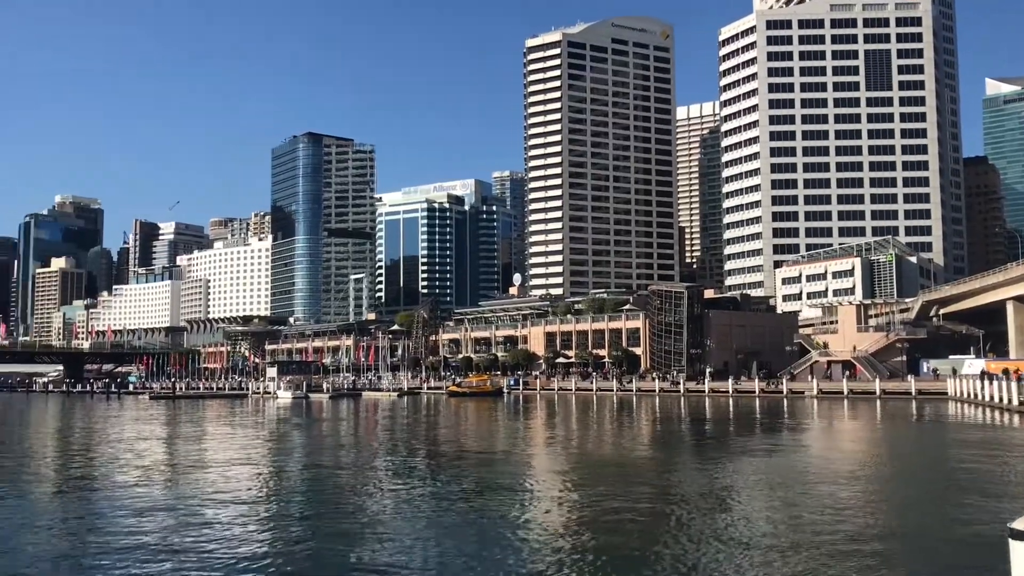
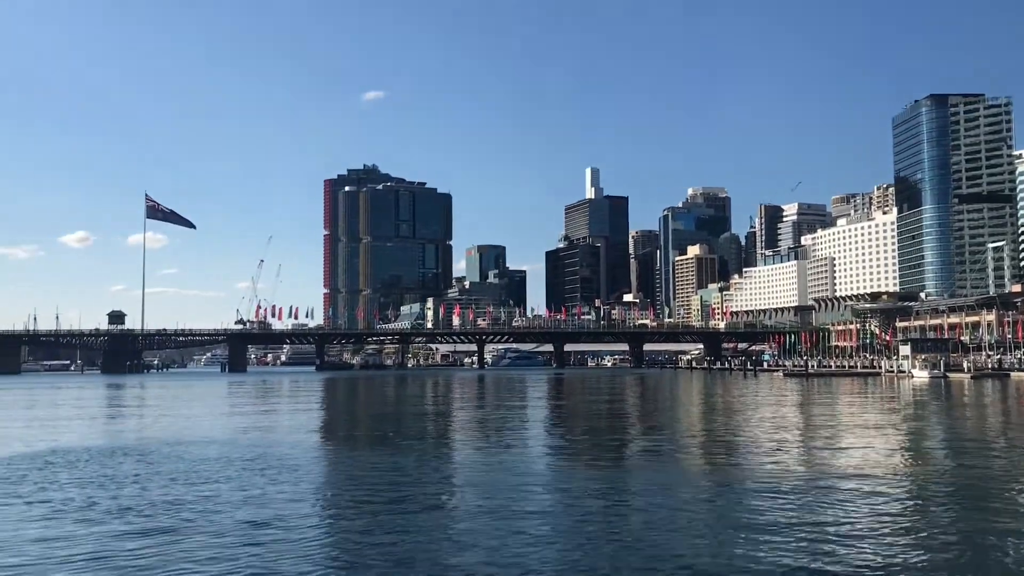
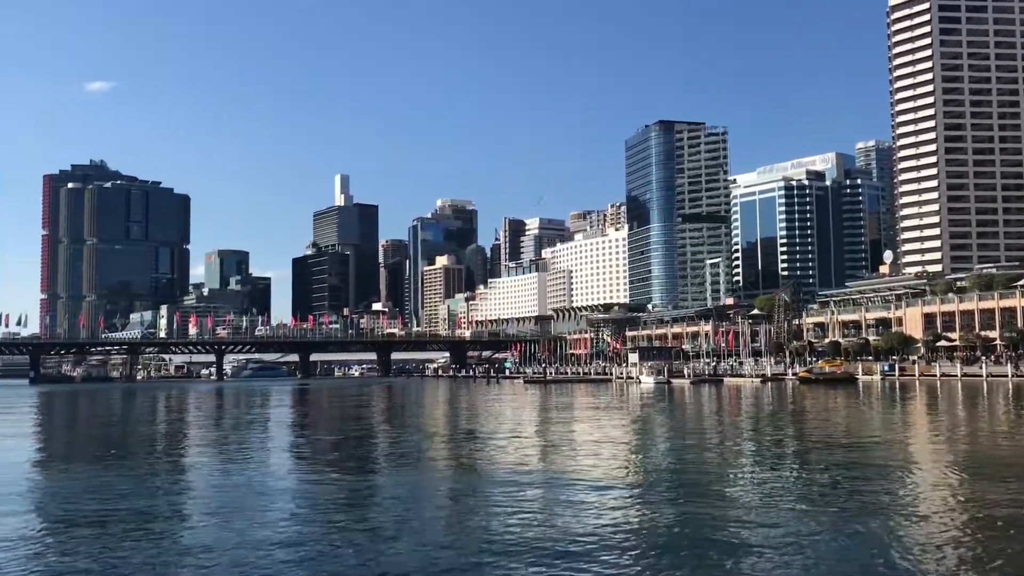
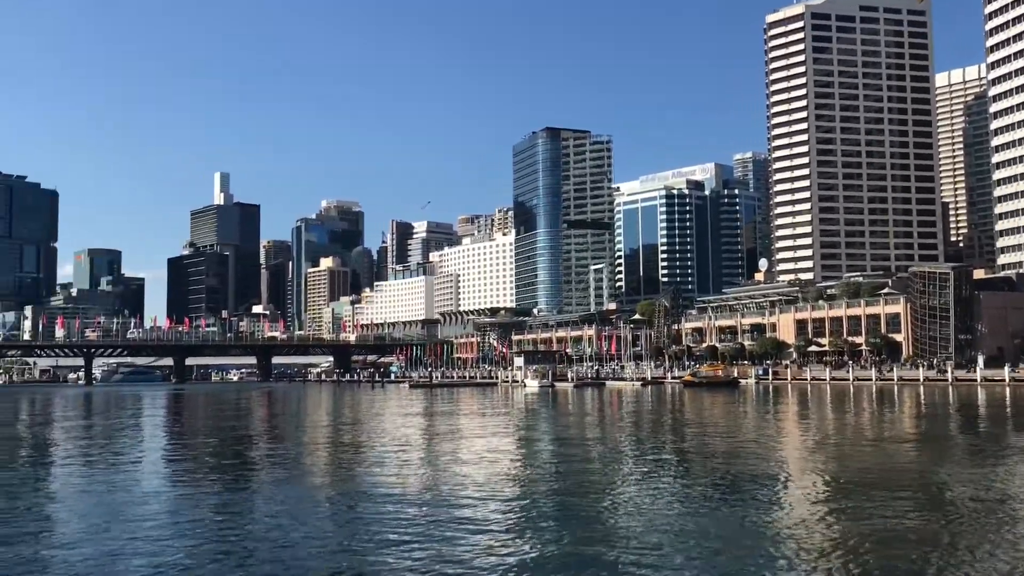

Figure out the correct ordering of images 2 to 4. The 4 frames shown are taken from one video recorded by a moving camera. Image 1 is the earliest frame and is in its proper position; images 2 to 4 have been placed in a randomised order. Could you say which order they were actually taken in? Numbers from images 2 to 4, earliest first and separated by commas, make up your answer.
4, 3, 2
